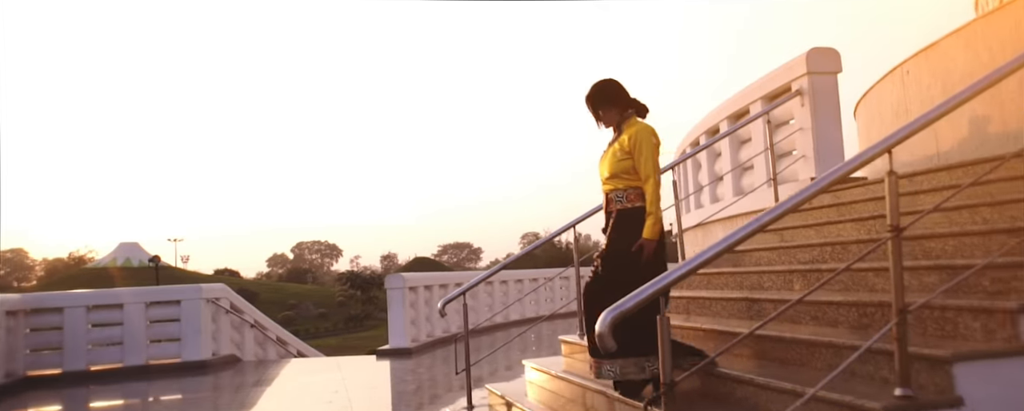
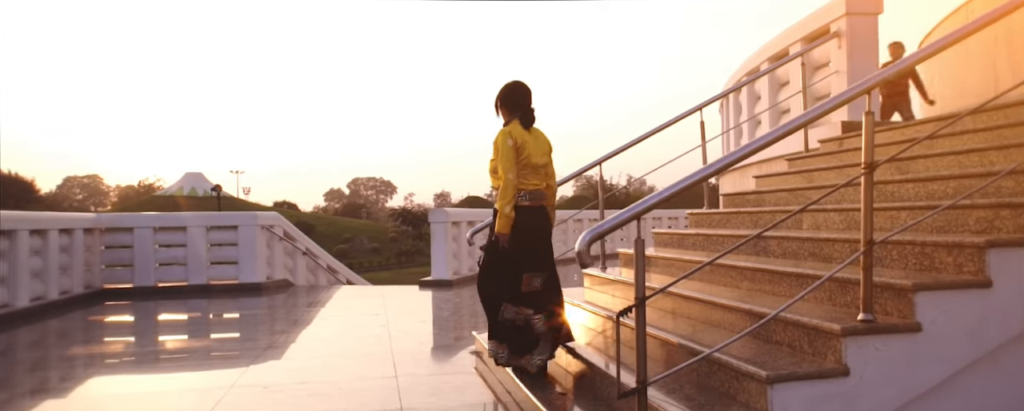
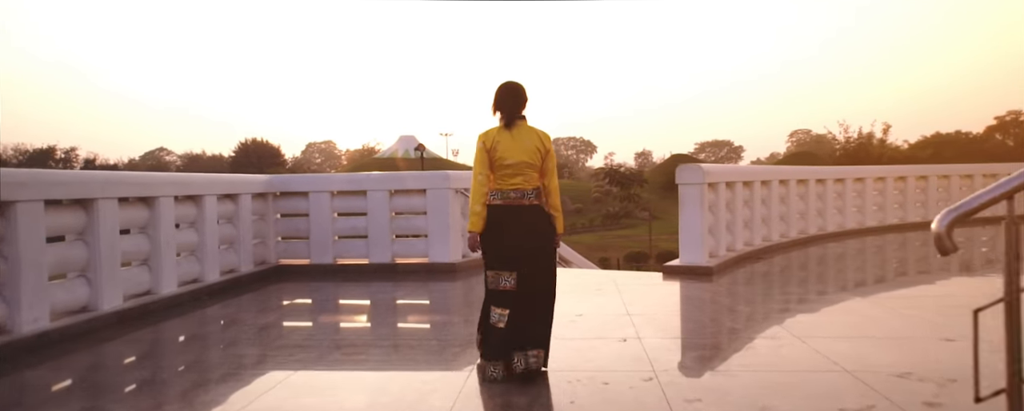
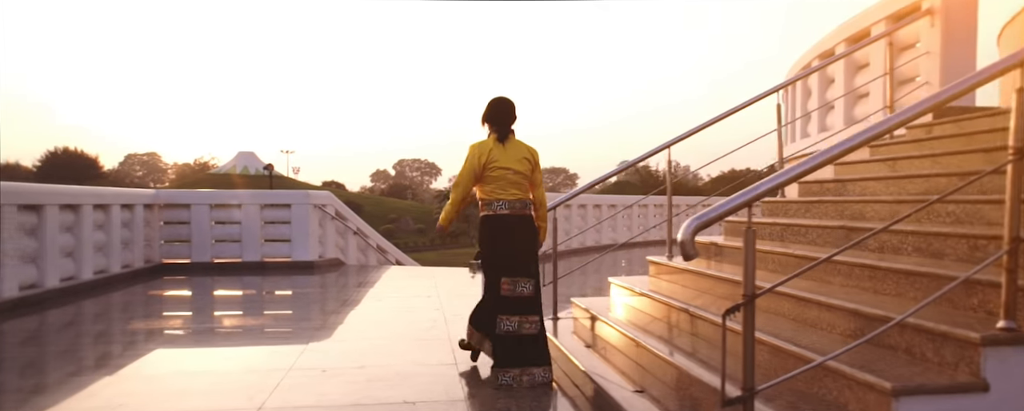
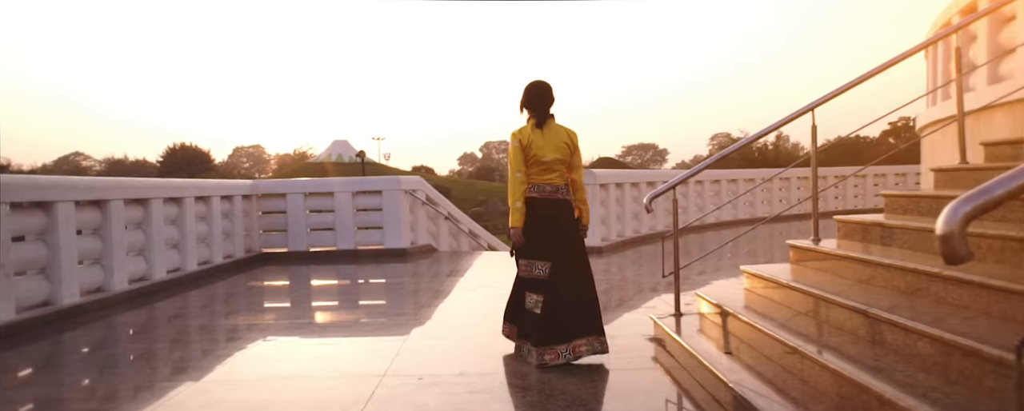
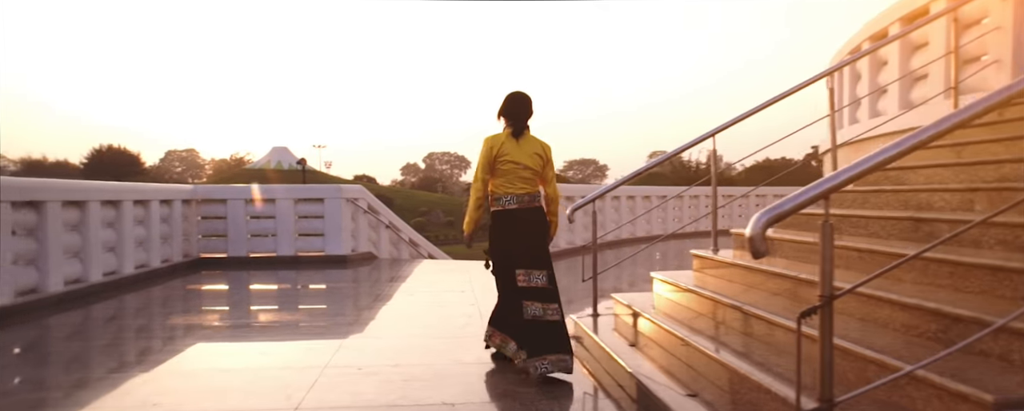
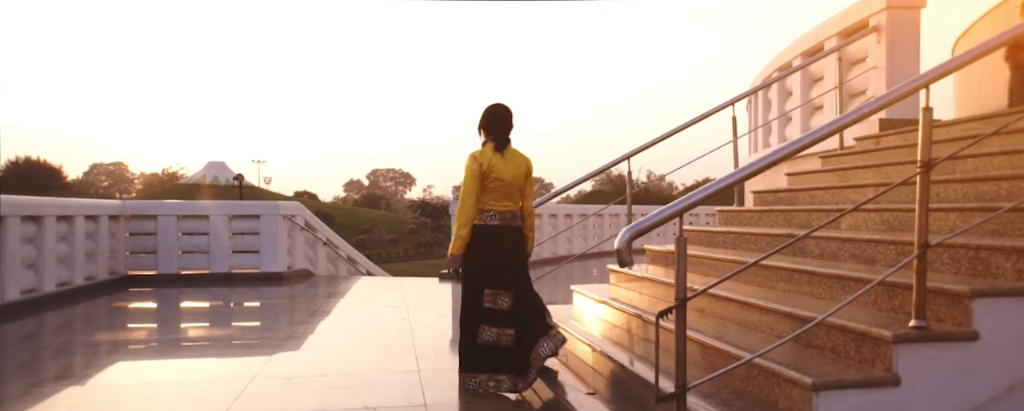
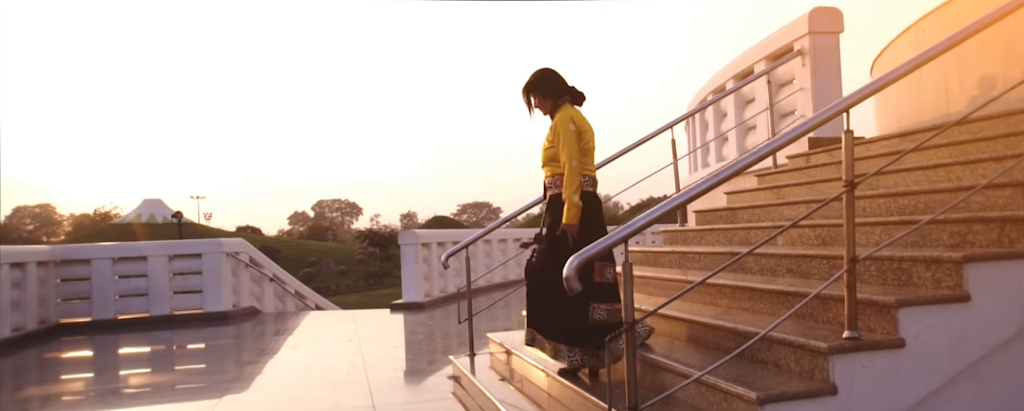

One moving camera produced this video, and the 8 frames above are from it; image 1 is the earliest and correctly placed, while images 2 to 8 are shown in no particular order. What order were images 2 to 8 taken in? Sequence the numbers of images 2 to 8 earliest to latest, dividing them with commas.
8, 2, 7, 4, 6, 5, 3
